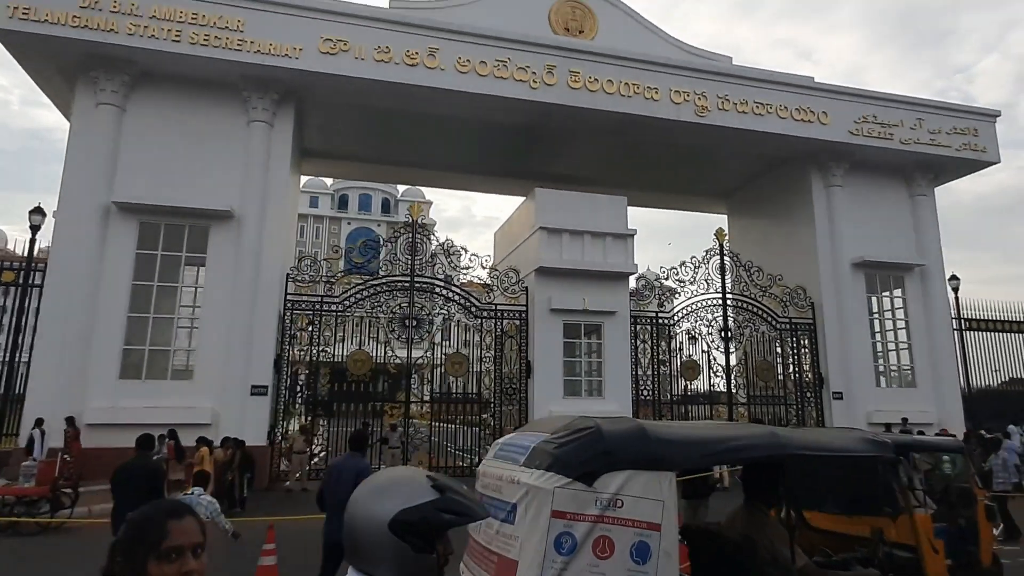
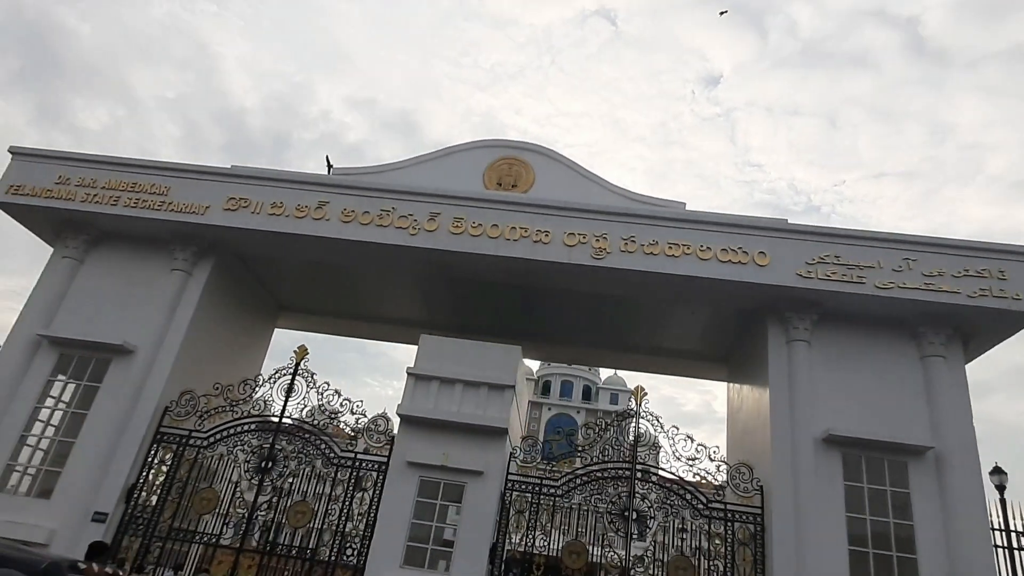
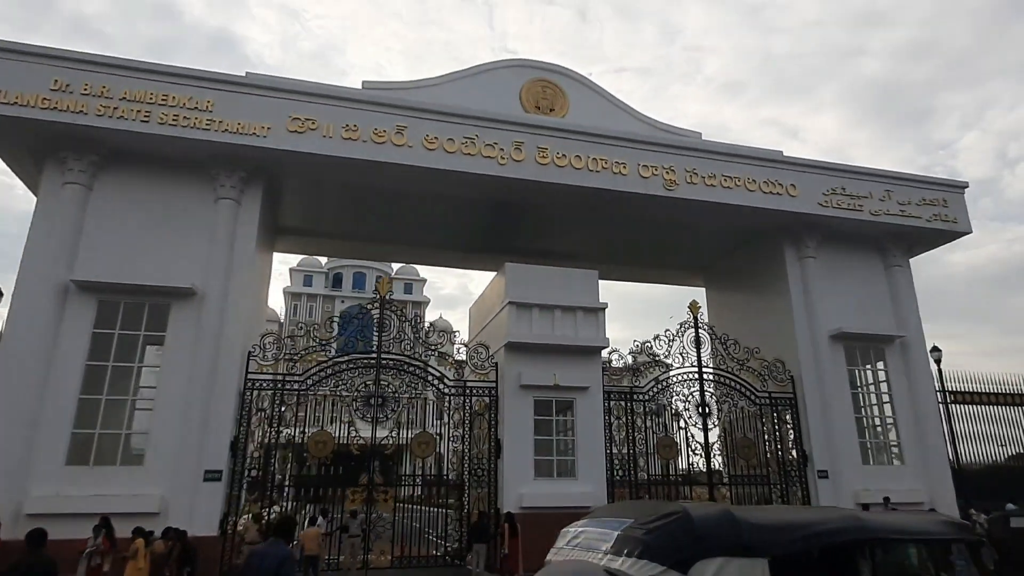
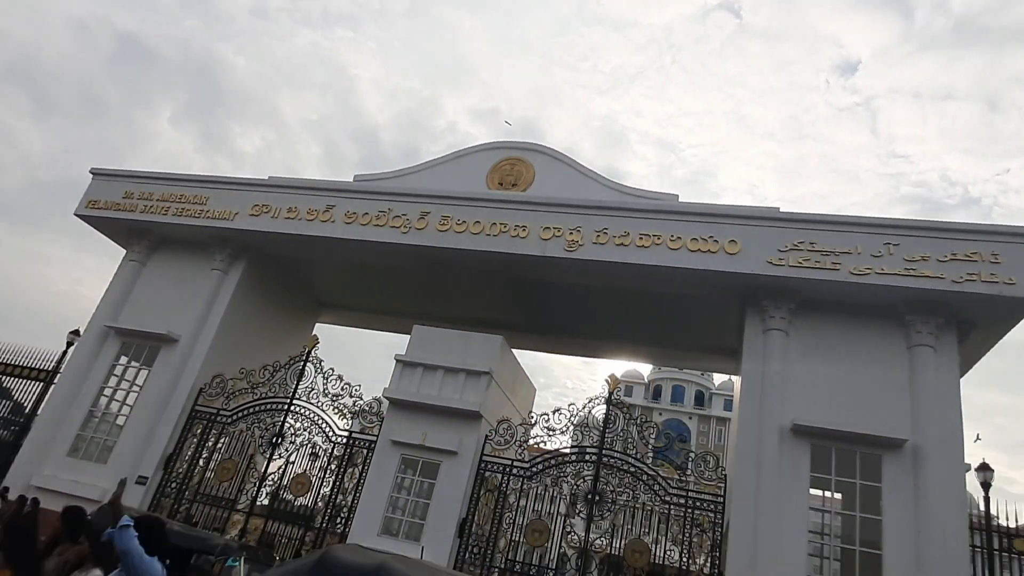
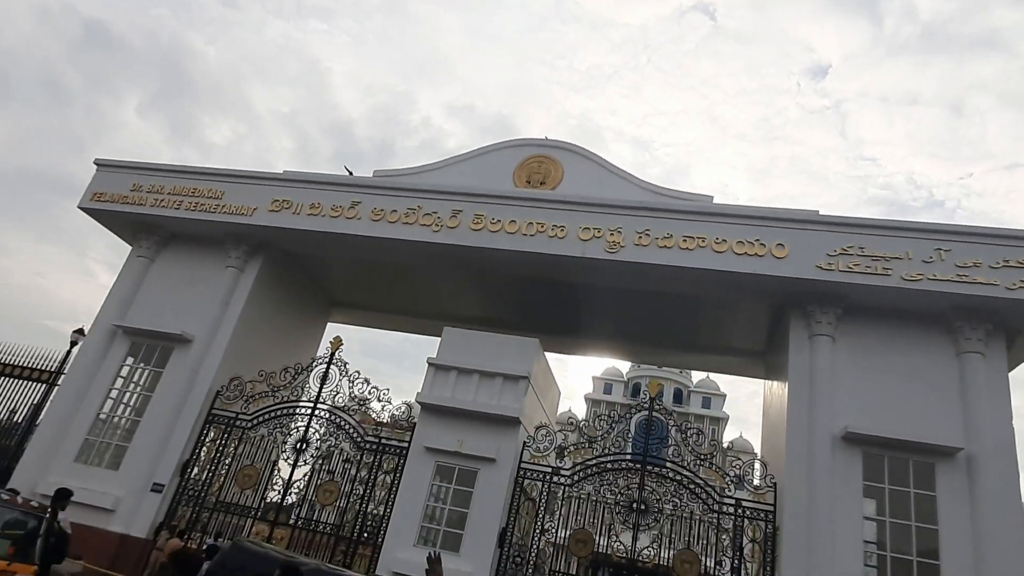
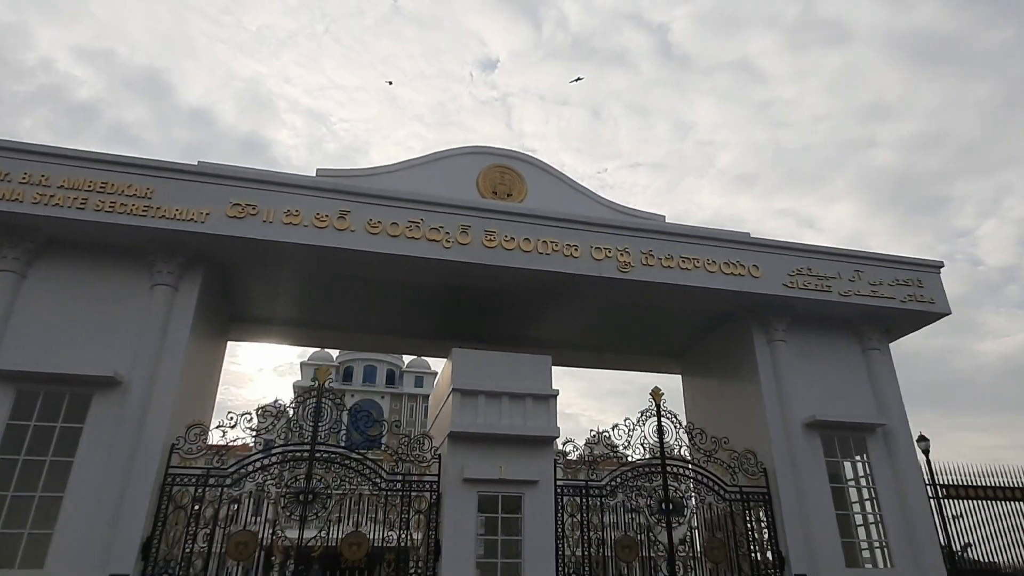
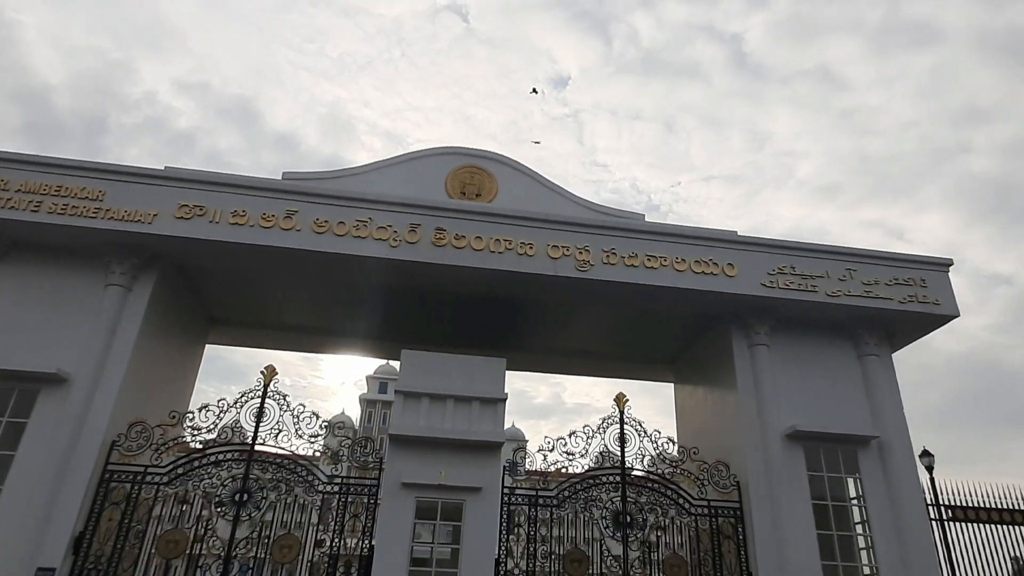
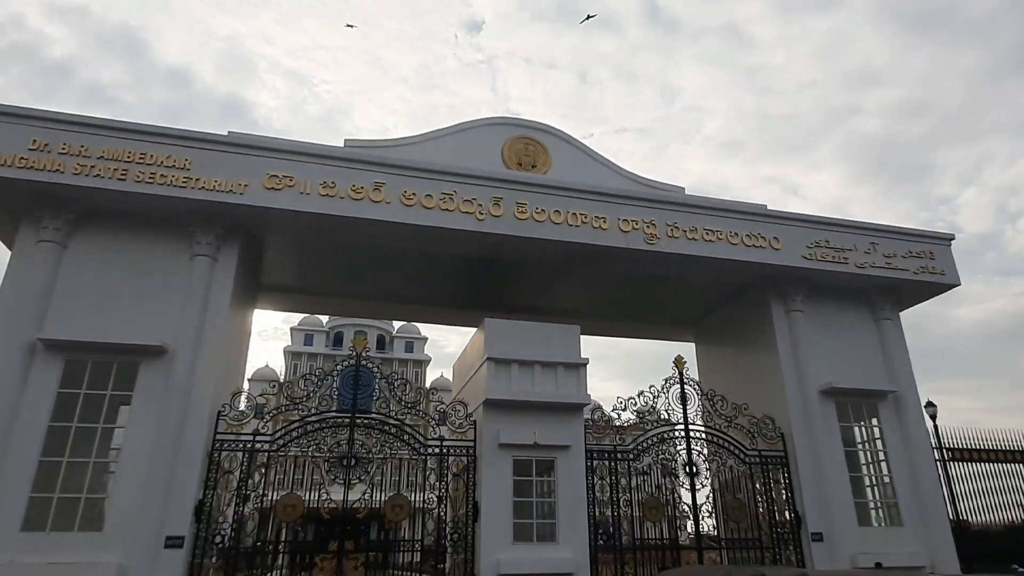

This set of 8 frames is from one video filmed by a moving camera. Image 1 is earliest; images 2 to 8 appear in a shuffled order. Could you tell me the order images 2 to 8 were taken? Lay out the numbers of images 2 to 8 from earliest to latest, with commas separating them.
3, 8, 6, 7, 2, 5, 4
